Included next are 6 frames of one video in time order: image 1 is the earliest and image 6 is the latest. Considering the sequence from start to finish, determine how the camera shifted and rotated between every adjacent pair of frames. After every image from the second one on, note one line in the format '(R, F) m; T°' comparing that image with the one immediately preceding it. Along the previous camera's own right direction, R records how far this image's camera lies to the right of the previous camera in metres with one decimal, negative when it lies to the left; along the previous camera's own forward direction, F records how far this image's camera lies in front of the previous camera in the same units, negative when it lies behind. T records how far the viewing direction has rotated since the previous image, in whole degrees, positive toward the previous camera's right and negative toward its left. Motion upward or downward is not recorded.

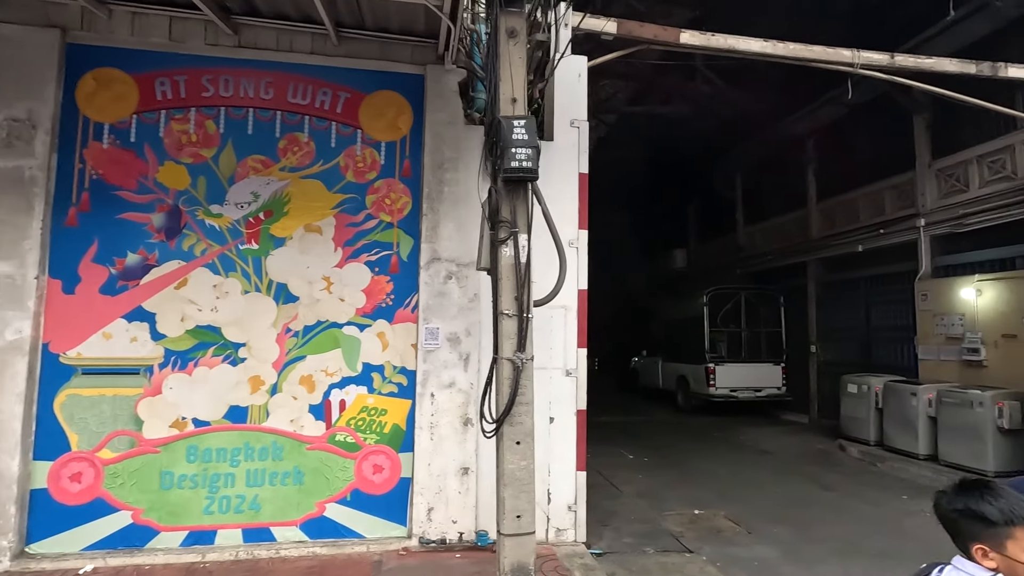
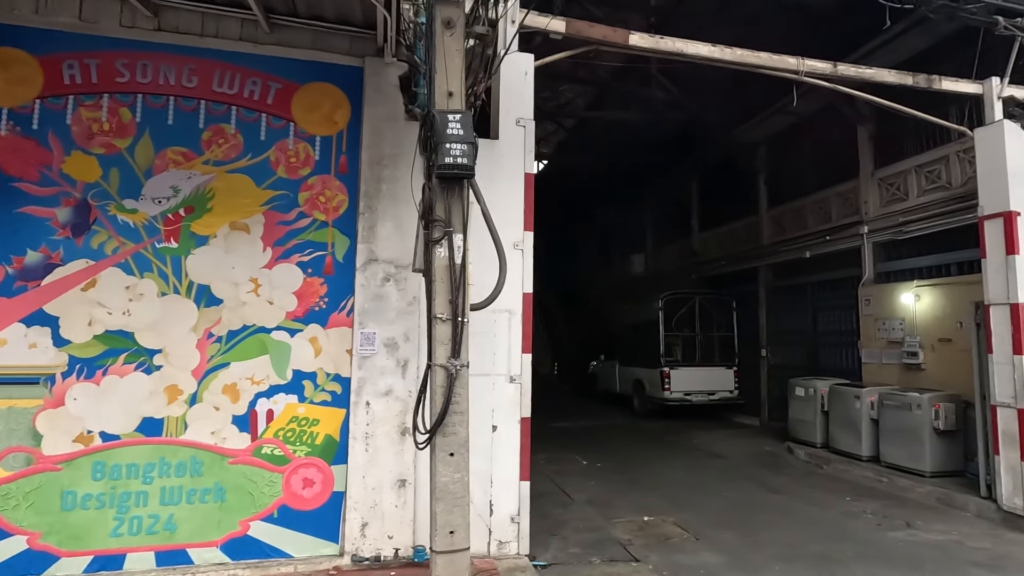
(+0.2, +0.1) m; +4°
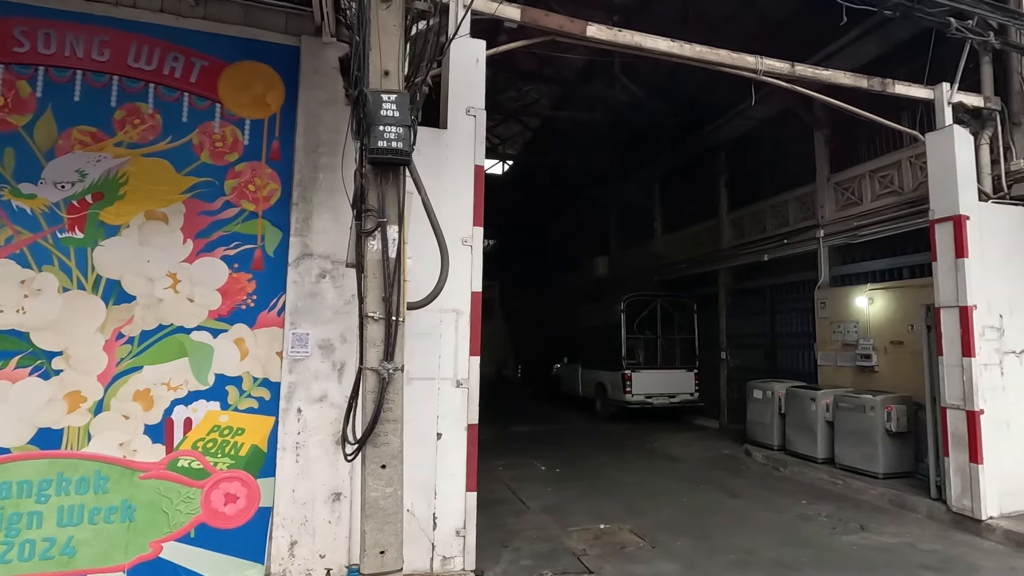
(+0.1, +0.2) m; +3°
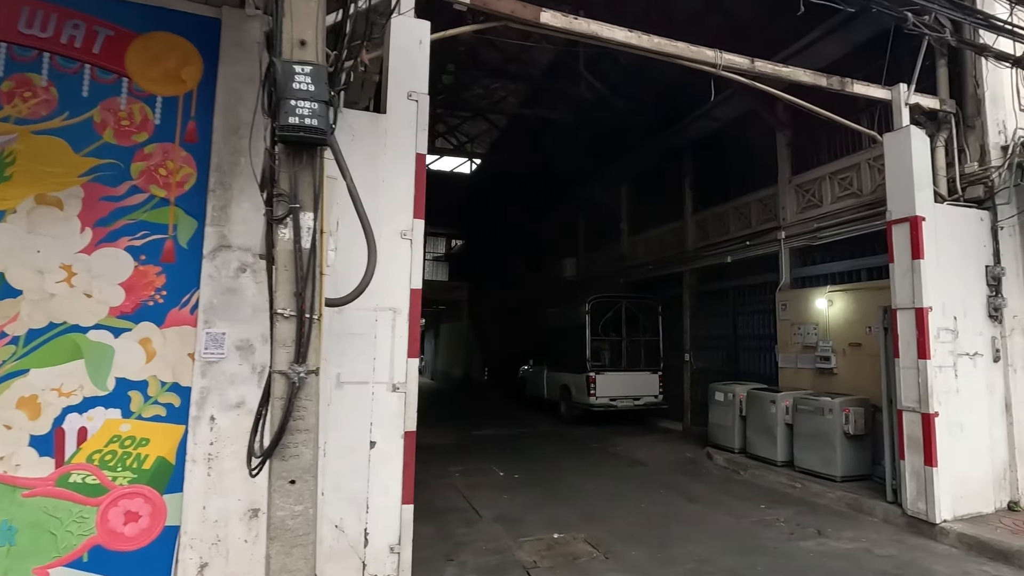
(+0.2, +0.2) m; +3°
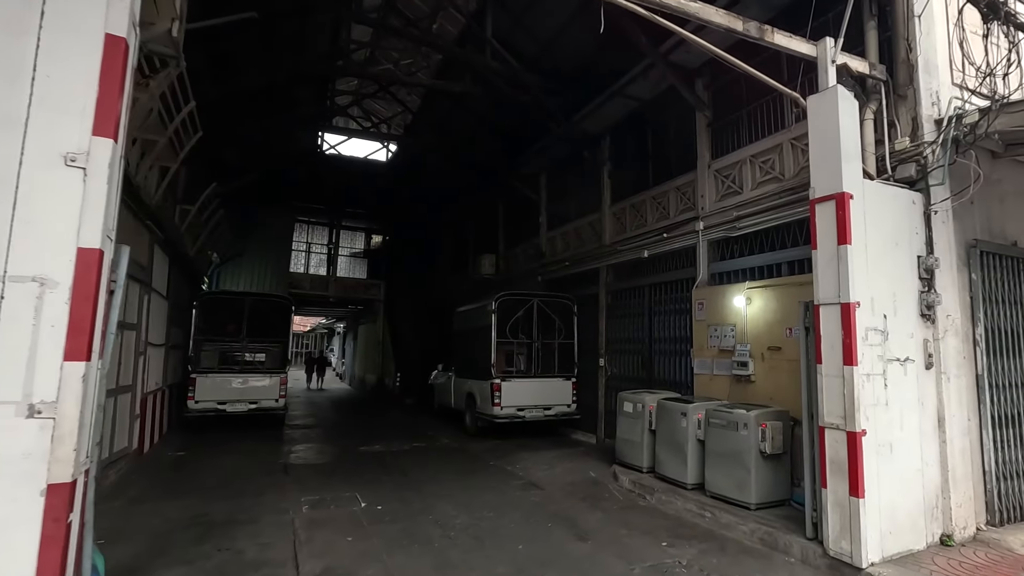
(+0.9, +1.3) m; +6°
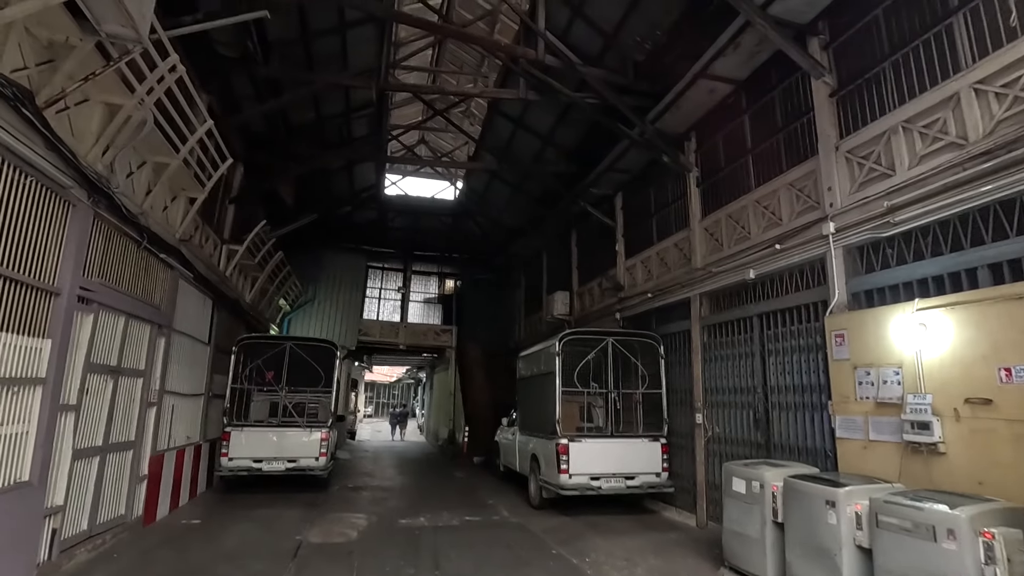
(+0.4, +1.8) m; -10°
